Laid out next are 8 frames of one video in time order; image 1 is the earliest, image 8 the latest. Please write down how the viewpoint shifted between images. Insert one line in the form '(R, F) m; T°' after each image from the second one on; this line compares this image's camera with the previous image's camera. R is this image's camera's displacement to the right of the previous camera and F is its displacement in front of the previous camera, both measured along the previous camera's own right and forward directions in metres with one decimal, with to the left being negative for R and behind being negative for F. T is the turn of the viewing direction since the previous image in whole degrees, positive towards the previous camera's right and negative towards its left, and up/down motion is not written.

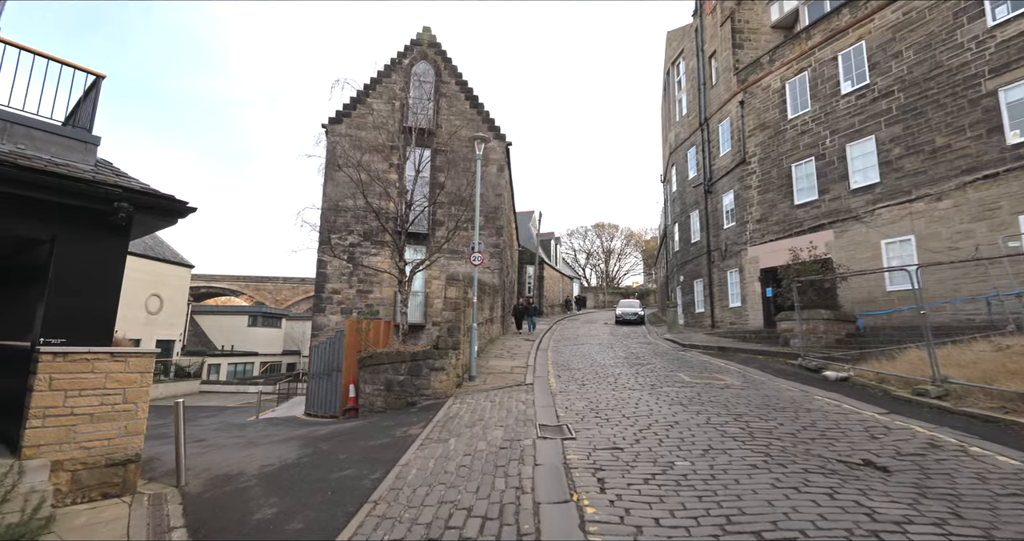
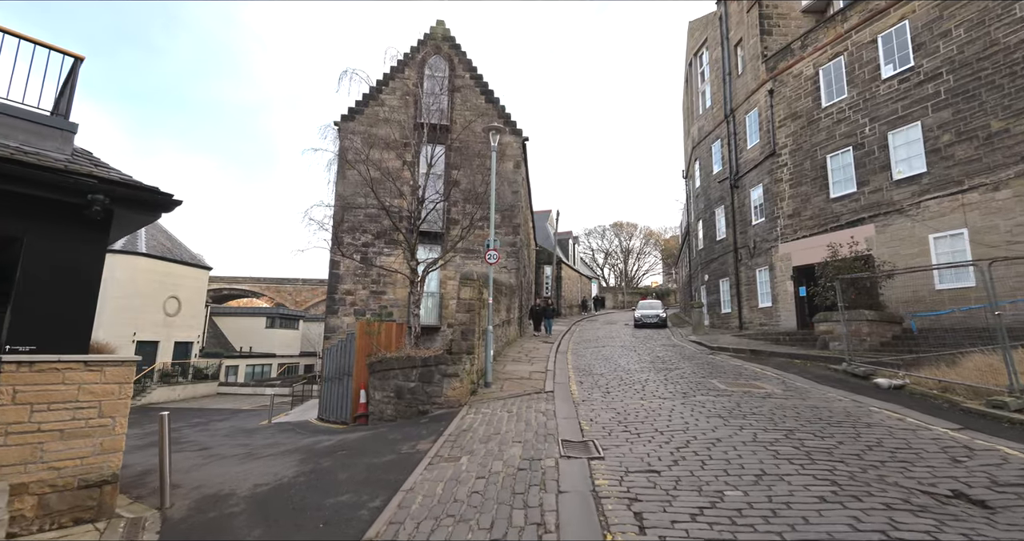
(0.0, +0.6) m; -2°
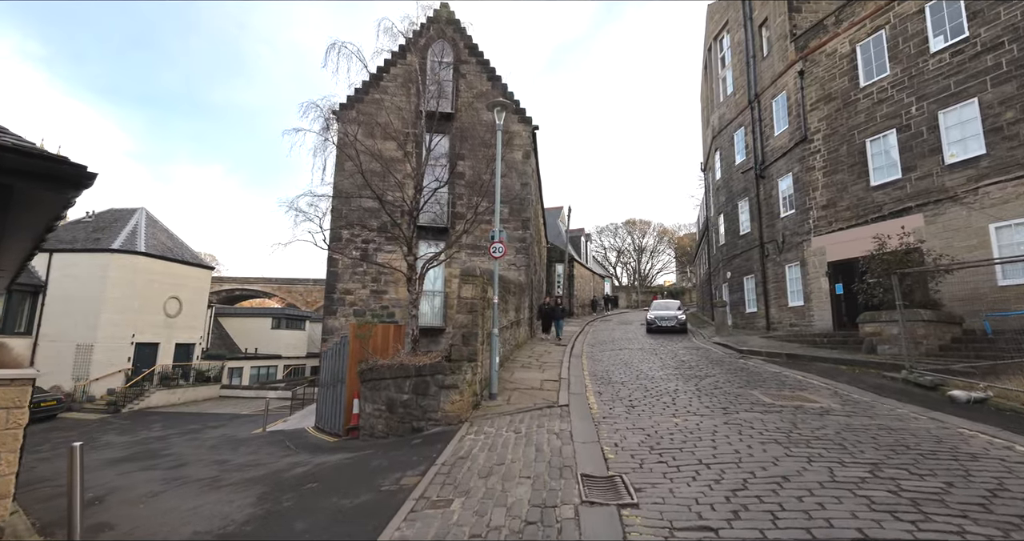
(0.0, +1.1) m; -1°
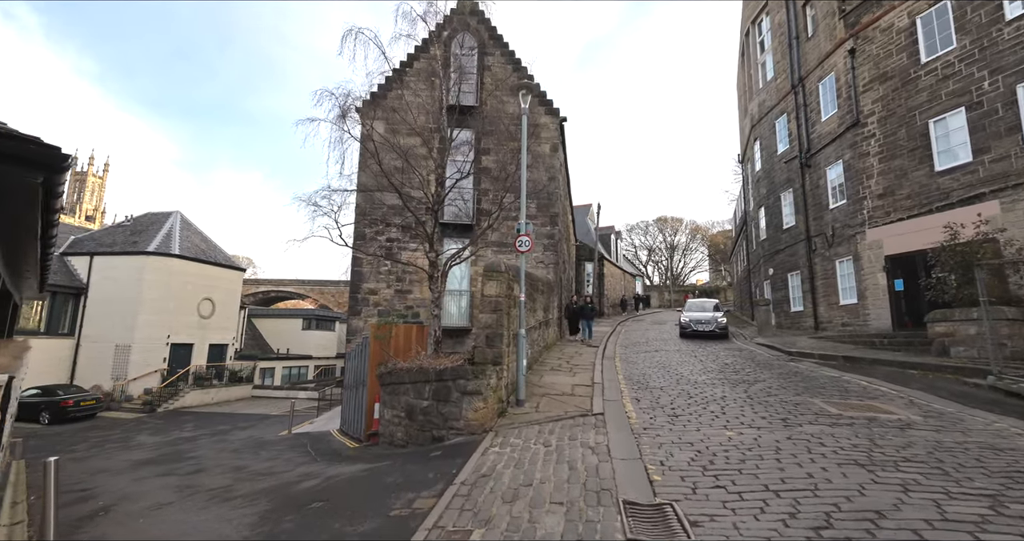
(0.0, +0.6) m; -3°
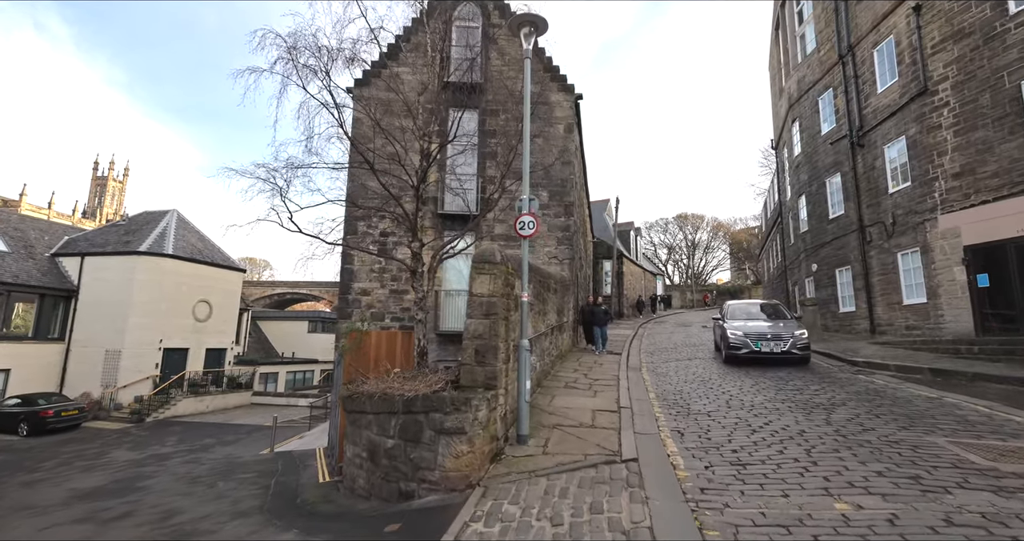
(+0.2, +1.8) m; -2°
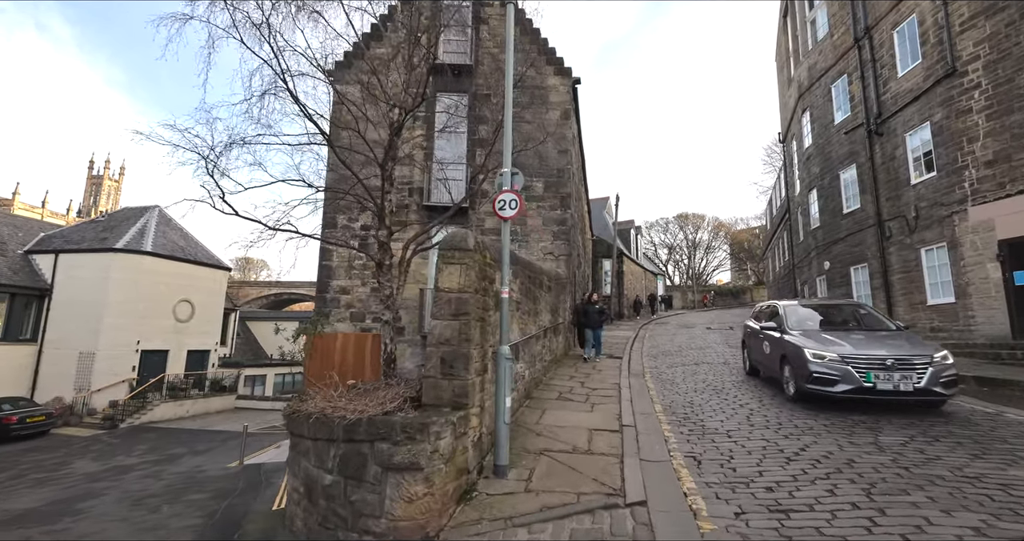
(+0.2, +1.0) m; 0°
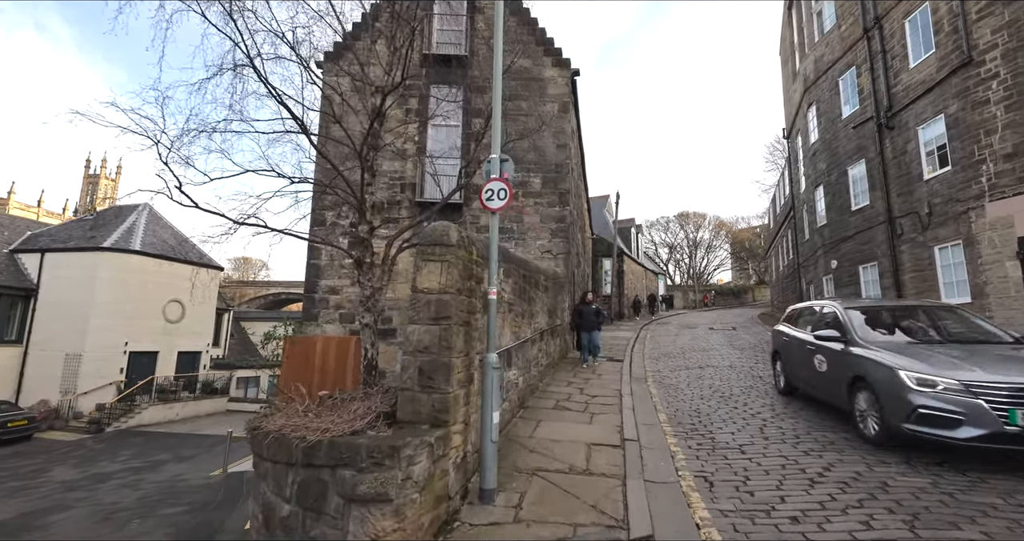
(+0.1, +0.5) m; 0°
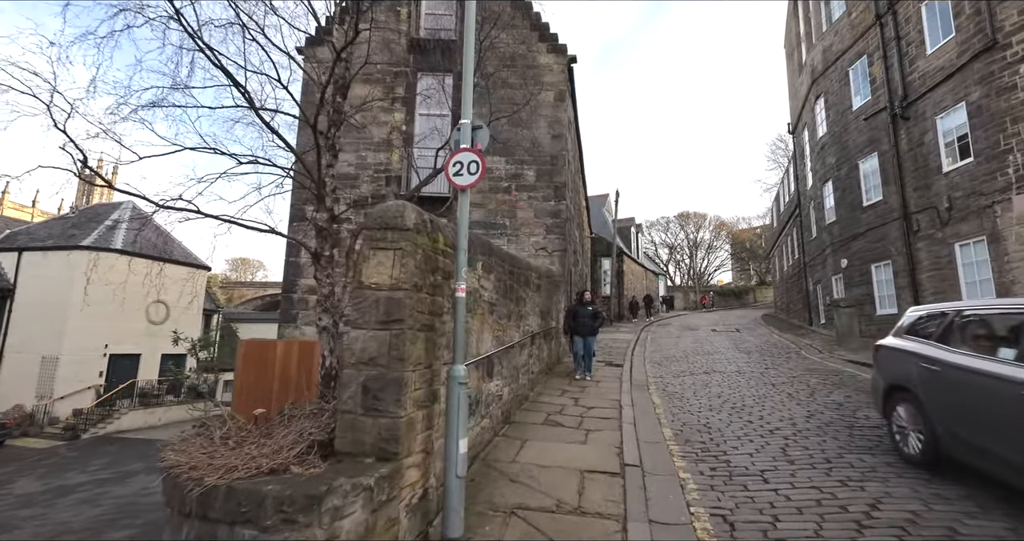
(+0.2, +0.7) m; 0°
